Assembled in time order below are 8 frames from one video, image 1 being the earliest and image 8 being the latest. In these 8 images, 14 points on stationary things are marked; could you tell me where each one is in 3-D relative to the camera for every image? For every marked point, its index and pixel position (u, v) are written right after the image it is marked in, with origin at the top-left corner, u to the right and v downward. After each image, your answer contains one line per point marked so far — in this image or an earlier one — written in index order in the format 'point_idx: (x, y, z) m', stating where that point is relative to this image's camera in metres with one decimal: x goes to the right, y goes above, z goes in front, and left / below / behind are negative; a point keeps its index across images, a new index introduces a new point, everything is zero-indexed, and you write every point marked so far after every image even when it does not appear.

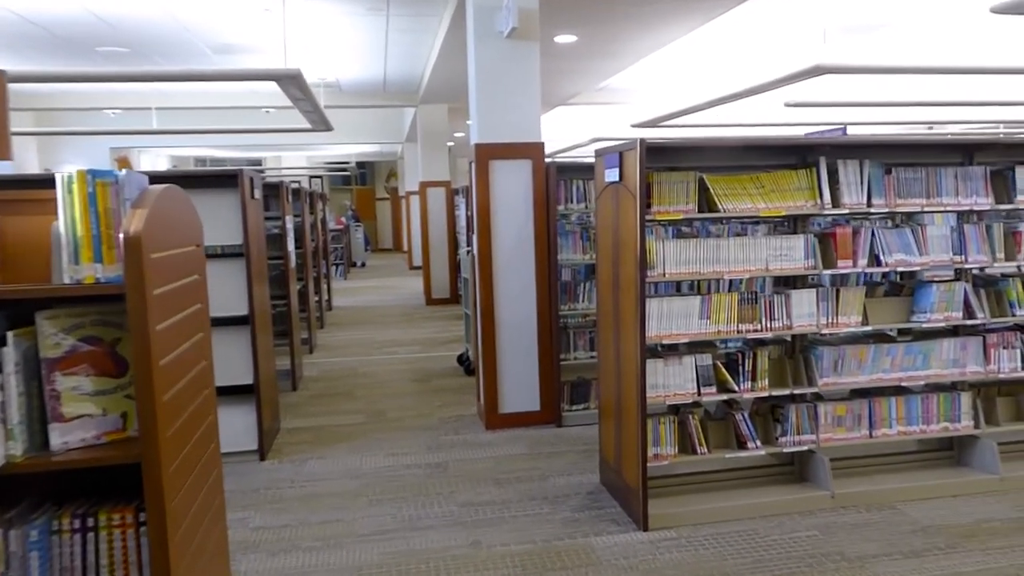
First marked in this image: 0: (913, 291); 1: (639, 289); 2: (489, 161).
0: (+2.2, 0.0, +4.5) m
1: (+0.6, 0.0, +3.9) m
2: (-0.2, +0.9, +5.7) m
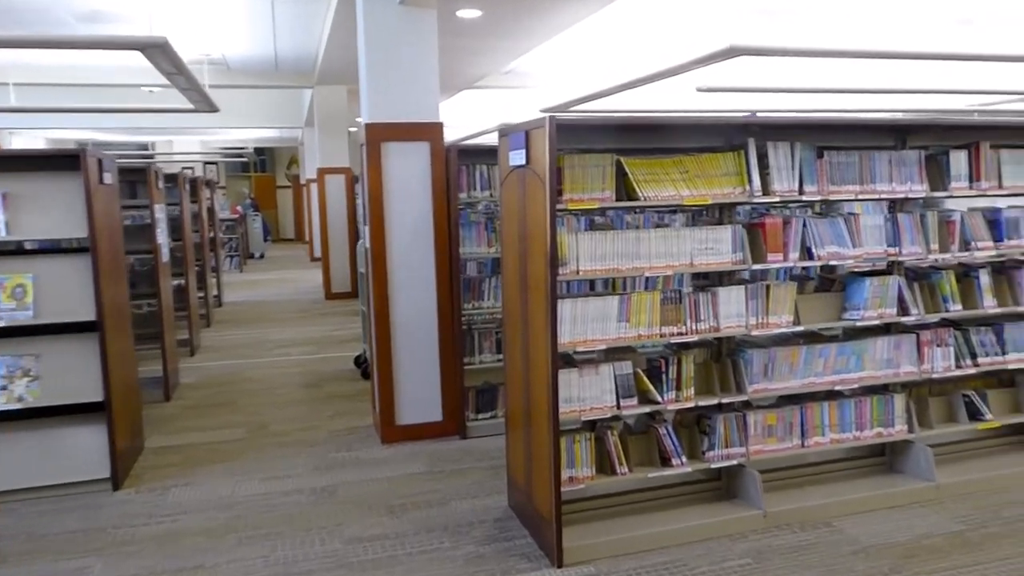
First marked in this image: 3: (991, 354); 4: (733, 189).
0: (+1.7, 0.0, +4.2) m
1: (+0.2, 0.0, +3.4) m
2: (-0.8, +0.9, +5.1) m
3: (+2.5, -0.4, +4.4) m
4: (+1.0, +0.4, +3.8) m
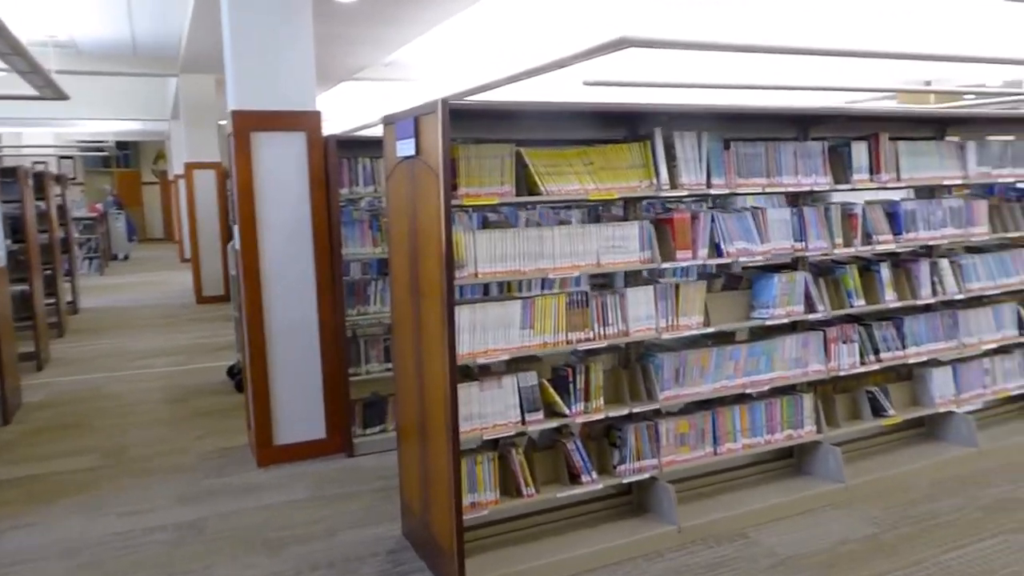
0: (+1.2, 0.0, +4.0) m
1: (-0.2, 0.0, +3.0) m
2: (-1.4, +0.9, +4.6) m
3: (+2.0, -0.3, +4.3) m
4: (+0.5, +0.4, +3.5) m
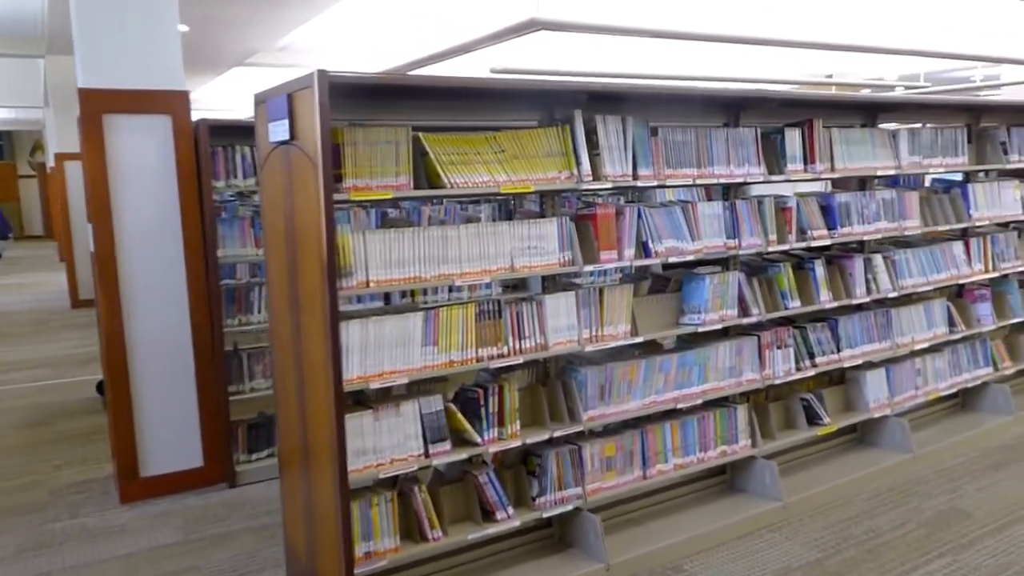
0: (+0.7, 0.0, +3.6) m
1: (-0.5, -0.1, +2.5) m
2: (-1.9, +0.8, +3.9) m
3: (+1.5, -0.3, +4.0) m
4: (+0.2, +0.4, +3.0) m
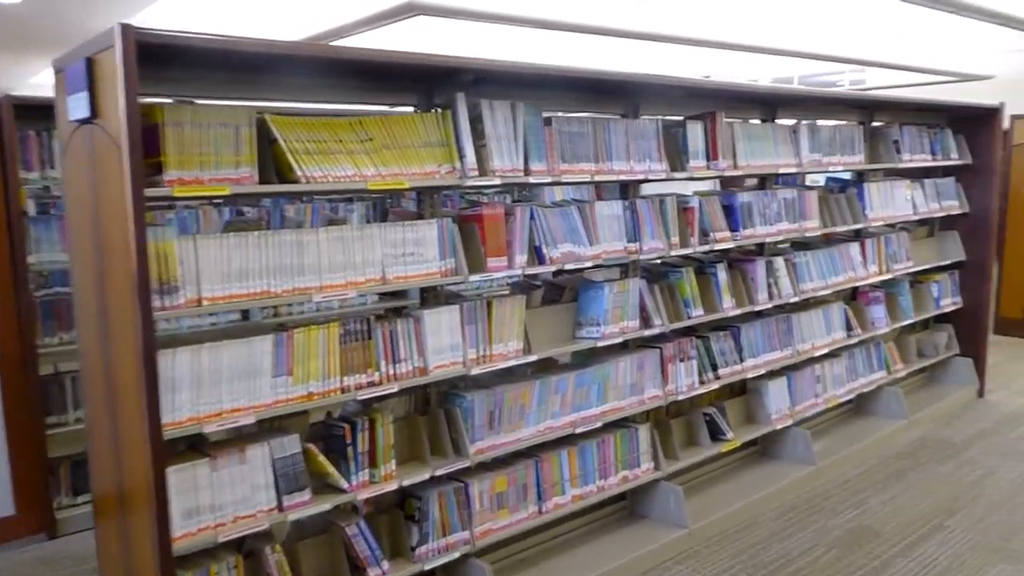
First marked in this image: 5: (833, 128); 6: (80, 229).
0: (+0.3, 0.0, +3.2) m
1: (-0.9, -0.1, +1.9) m
2: (-2.4, +0.7, +3.1) m
3: (+1.0, -0.3, +3.7) m
4: (-0.2, +0.4, +2.6) m
5: (+1.6, +0.8, +4.2) m
6: (-1.2, +0.1, +2.3) m
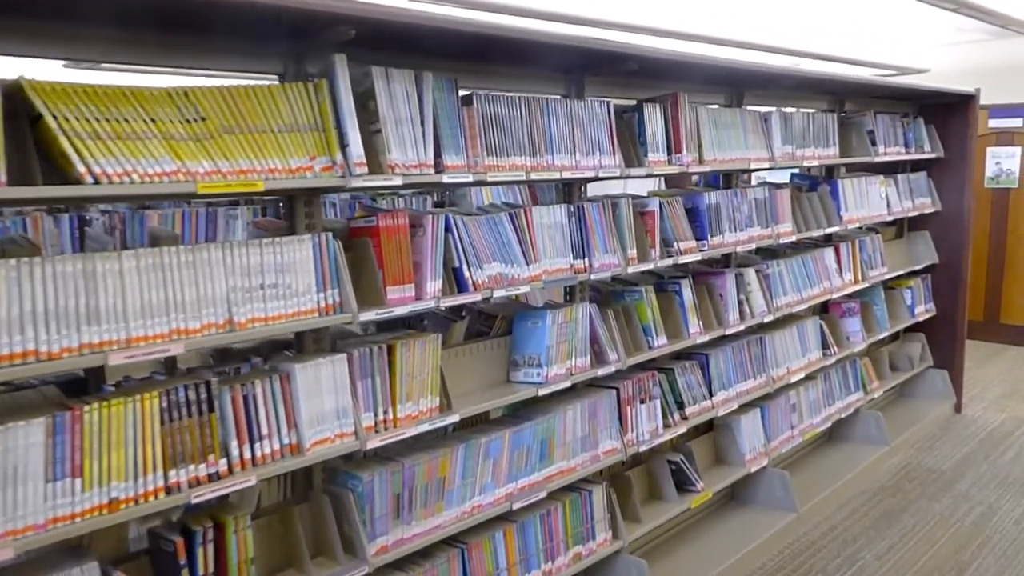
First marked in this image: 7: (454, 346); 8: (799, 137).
0: (0.0, -0.1, +2.5) m
1: (-1.0, -0.2, +1.1) m
2: (-2.7, +0.6, +2.2) m
3: (+0.7, -0.4, +3.1) m
4: (-0.4, +0.3, +1.8) m
5: (+1.3, +0.7, +3.6) m
6: (-1.4, 0.0, +1.5) m
7: (-0.2, -0.2, +2.4) m
8: (+1.2, +0.6, +3.5) m
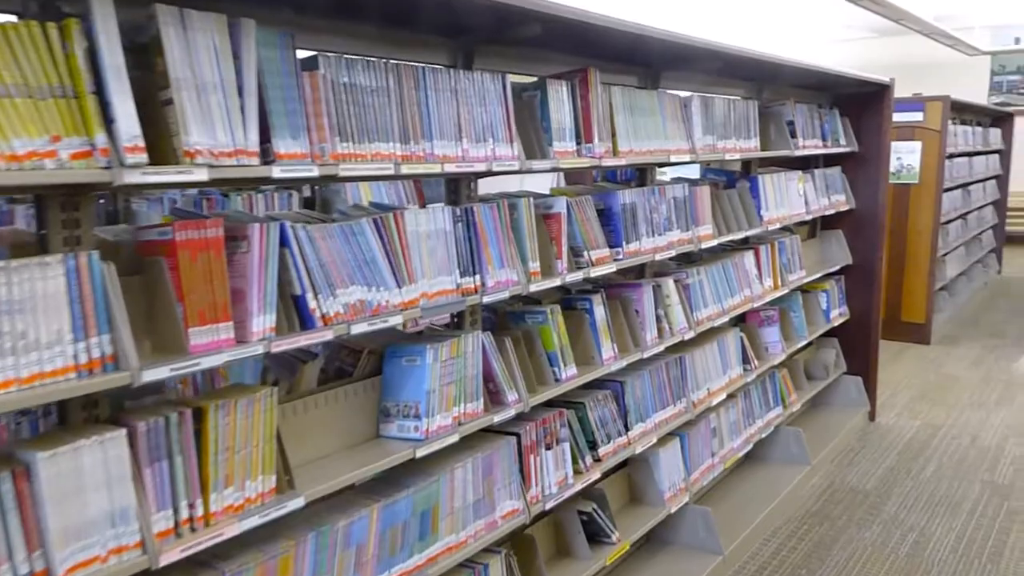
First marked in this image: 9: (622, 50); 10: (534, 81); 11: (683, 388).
0: (-0.3, -0.2, +1.9) m
1: (-1.1, -0.3, +0.4) m
2: (-2.9, +0.5, +1.3) m
3: (+0.3, -0.5, +2.6) m
4: (-0.7, +0.2, +1.2) m
5: (+0.8, +0.7, +3.1) m
6: (-1.5, -0.1, +0.7) m
7: (-0.4, -0.2, +1.8) m
8: (+0.8, +0.6, +3.1) m
9: (+0.3, +0.7, +2.5) m
10: (+0.1, +0.6, +2.2) m
11: (+0.6, -0.4, +3.0) m
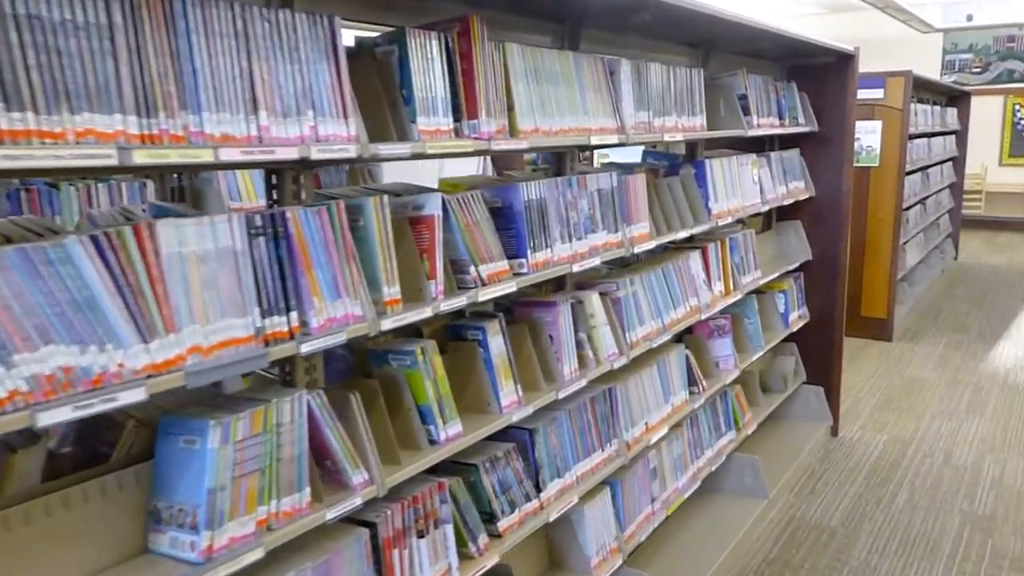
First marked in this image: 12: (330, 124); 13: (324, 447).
0: (-0.6, -0.2, +1.3) m
1: (-1.3, -0.4, -0.2) m
2: (-3.2, +0.4, +0.5) m
3: (0.0, -0.5, +2.0) m
4: (-0.9, +0.1, +0.5) m
5: (+0.5, +0.7, +2.5) m
6: (-1.7, -0.2, 0.0) m
7: (-0.7, -0.3, +1.1) m
8: (+0.4, +0.6, +2.5) m
9: (0.0, +0.7, +1.9) m
10: (-0.2, +0.5, +1.6) m
11: (+0.3, -0.4, +2.4) m
12: (-0.3, +0.3, +1.4) m
13: (-0.3, -0.3, +1.5) m
